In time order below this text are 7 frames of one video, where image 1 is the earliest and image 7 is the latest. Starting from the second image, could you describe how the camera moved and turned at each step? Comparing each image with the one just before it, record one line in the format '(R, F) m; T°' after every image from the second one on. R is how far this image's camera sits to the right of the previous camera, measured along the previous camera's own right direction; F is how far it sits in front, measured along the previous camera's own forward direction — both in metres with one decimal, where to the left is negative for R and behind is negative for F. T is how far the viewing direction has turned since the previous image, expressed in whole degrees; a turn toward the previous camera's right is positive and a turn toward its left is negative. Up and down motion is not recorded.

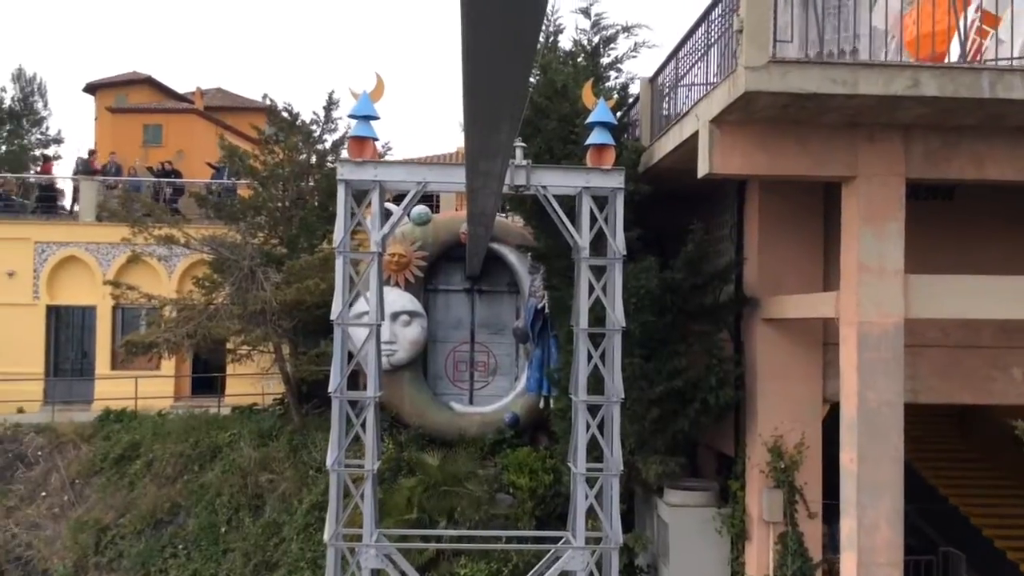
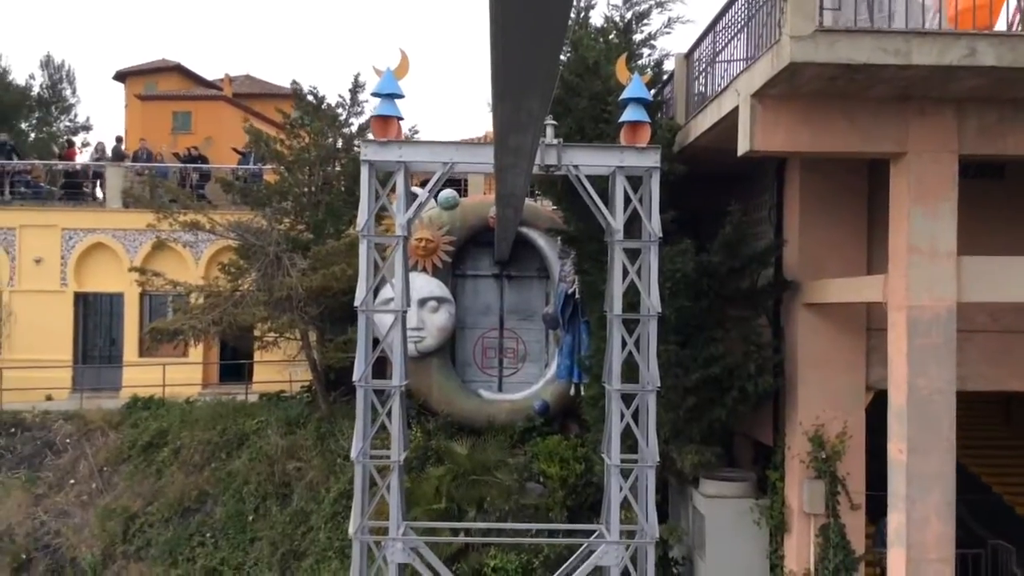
(0.0, +0.3) m; -2°
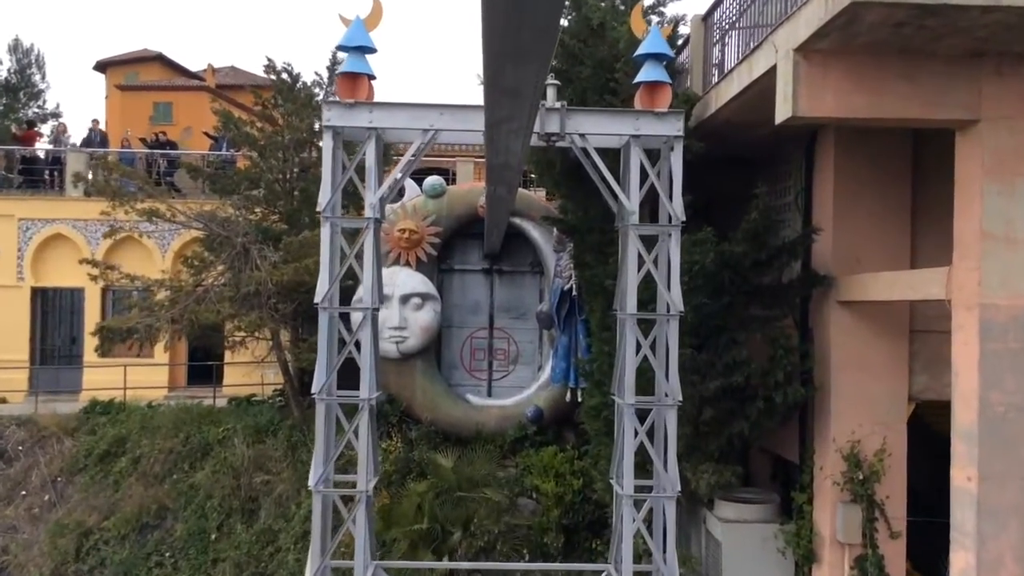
(0.0, +1.1) m; +1°
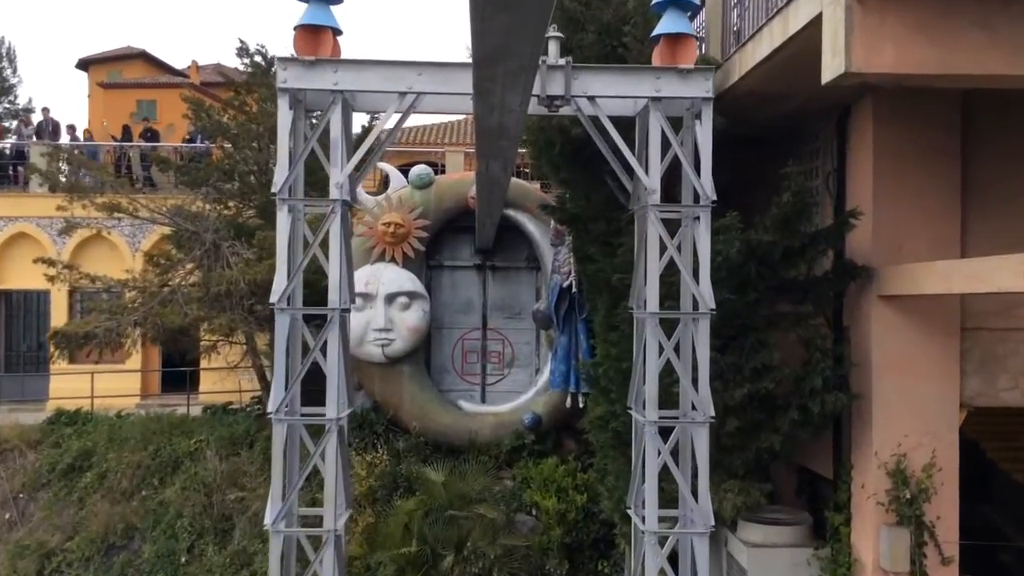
(0.0, +0.9) m; 0°
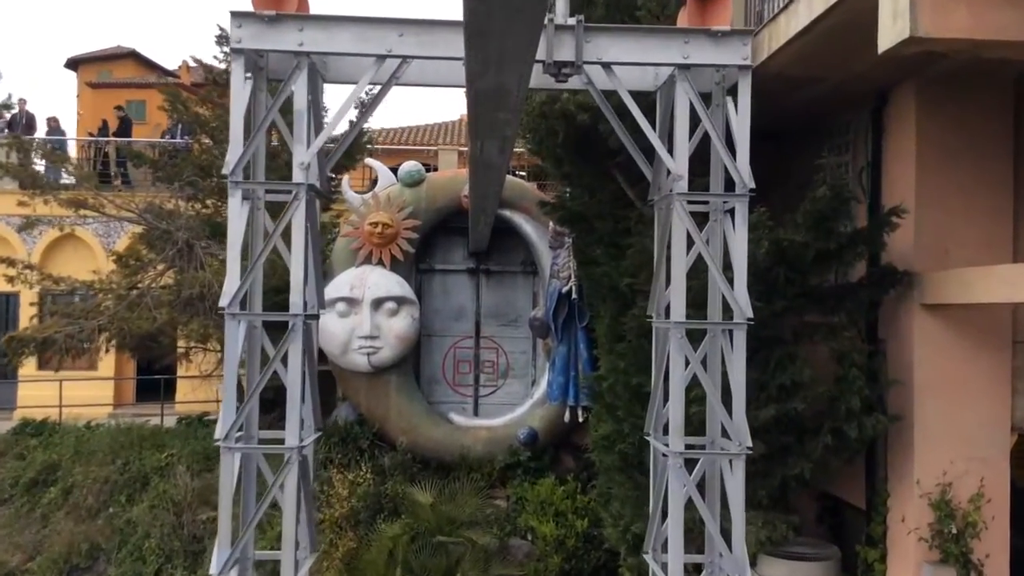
(0.0, +0.7) m; 0°
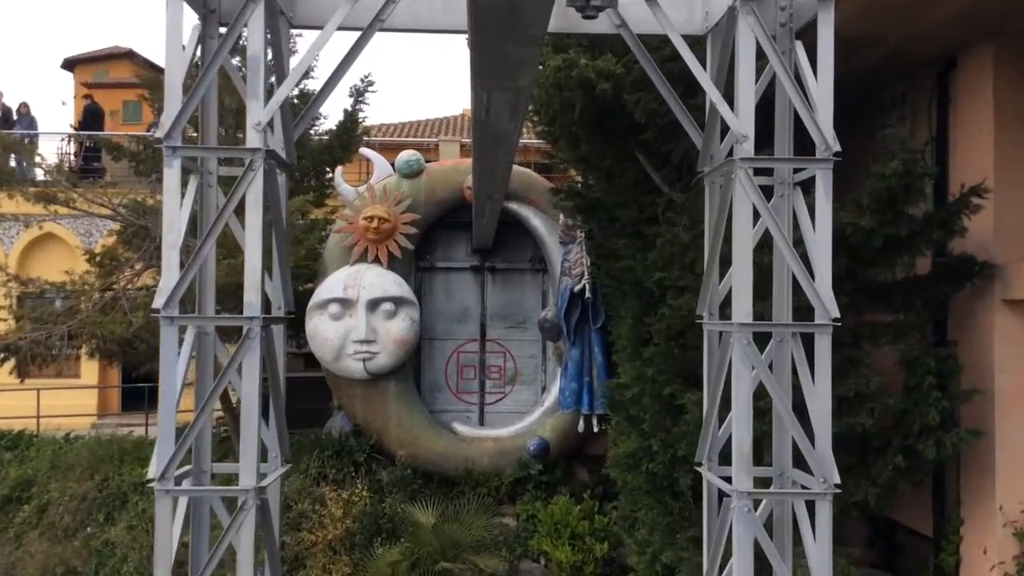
(0.0, +0.8) m; 0°
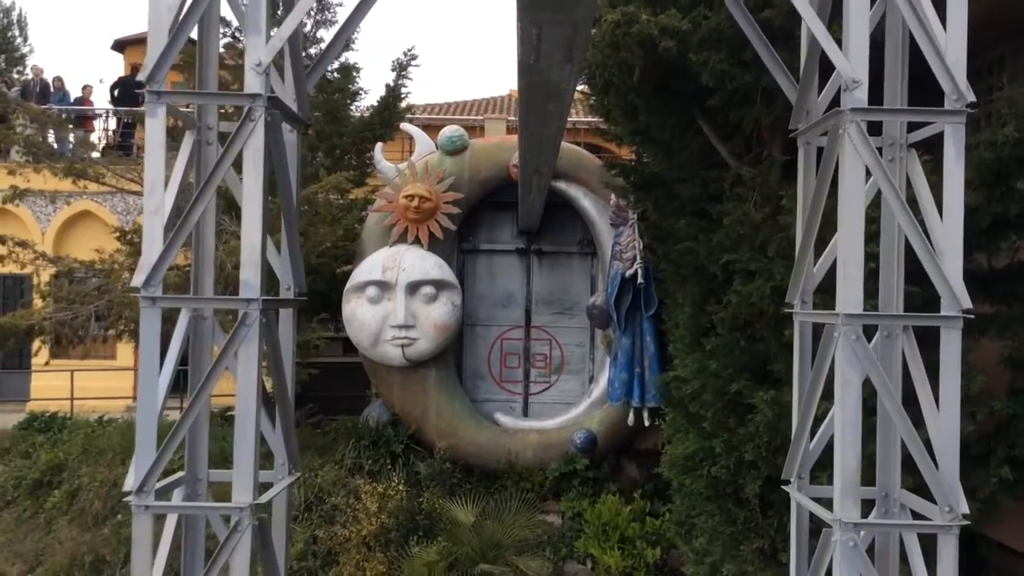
(0.0, +0.5) m; -3°
